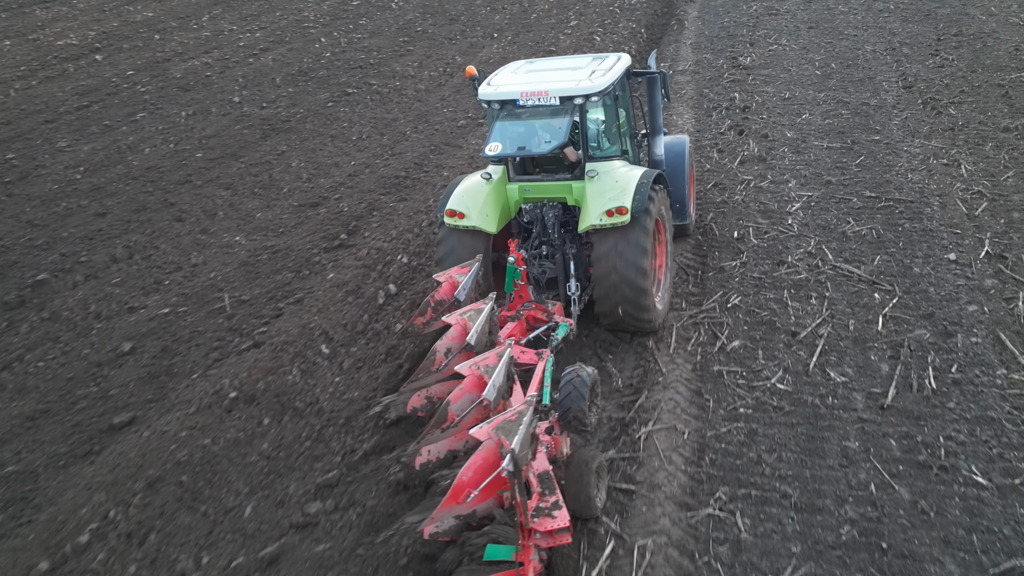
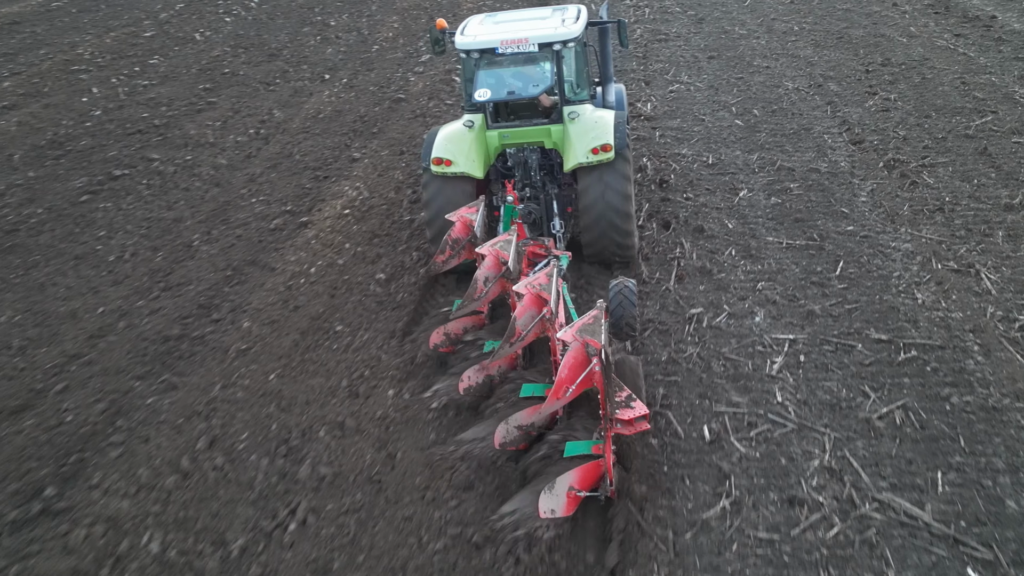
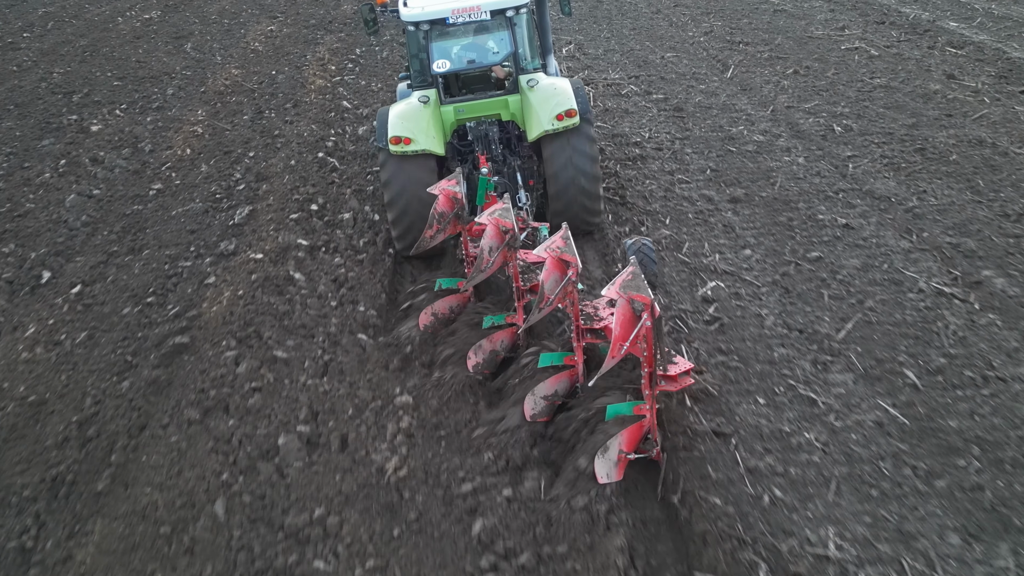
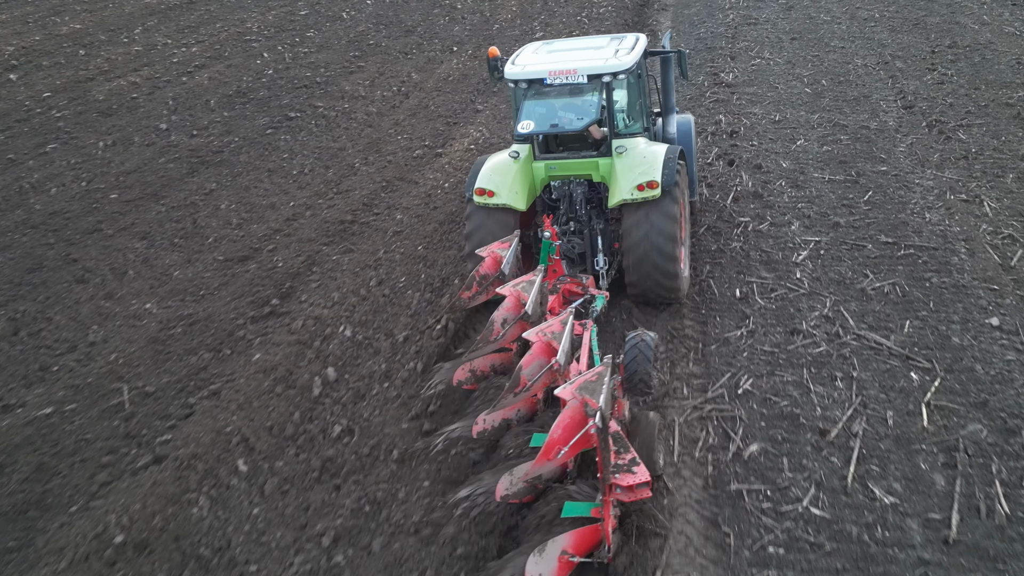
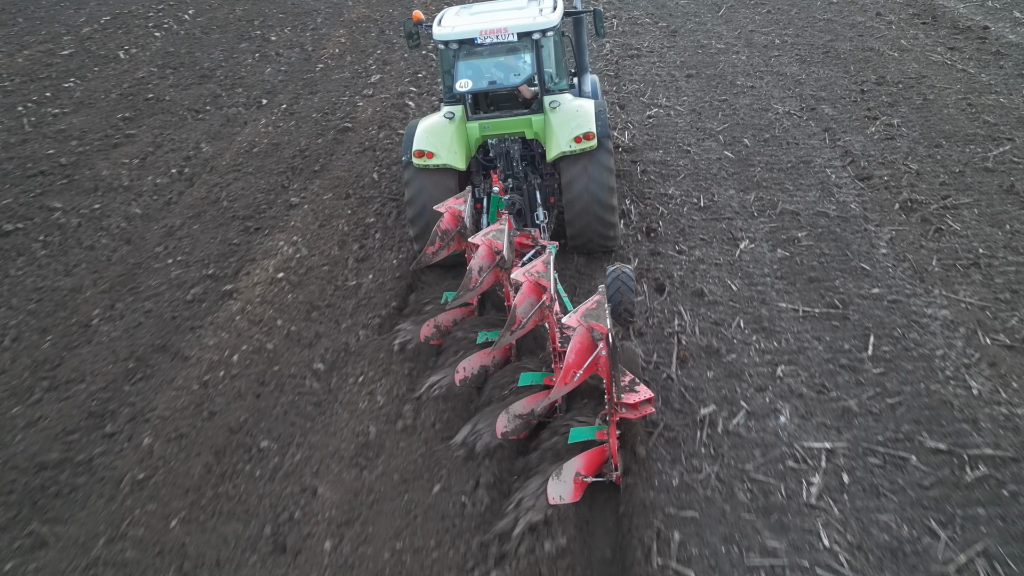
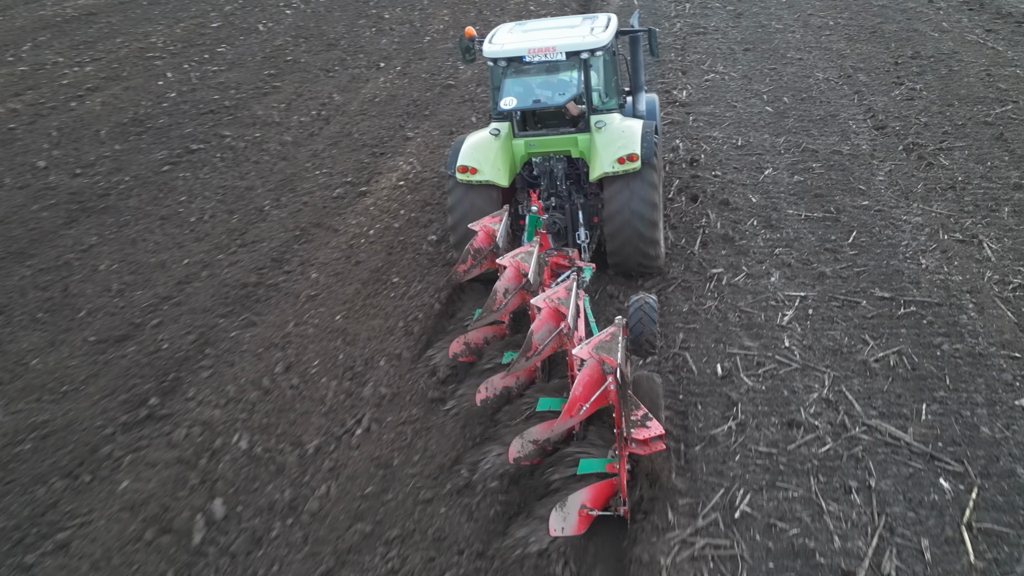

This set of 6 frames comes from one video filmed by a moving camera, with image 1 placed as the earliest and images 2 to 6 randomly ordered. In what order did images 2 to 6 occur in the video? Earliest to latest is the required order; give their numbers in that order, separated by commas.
4, 6, 2, 5, 3
